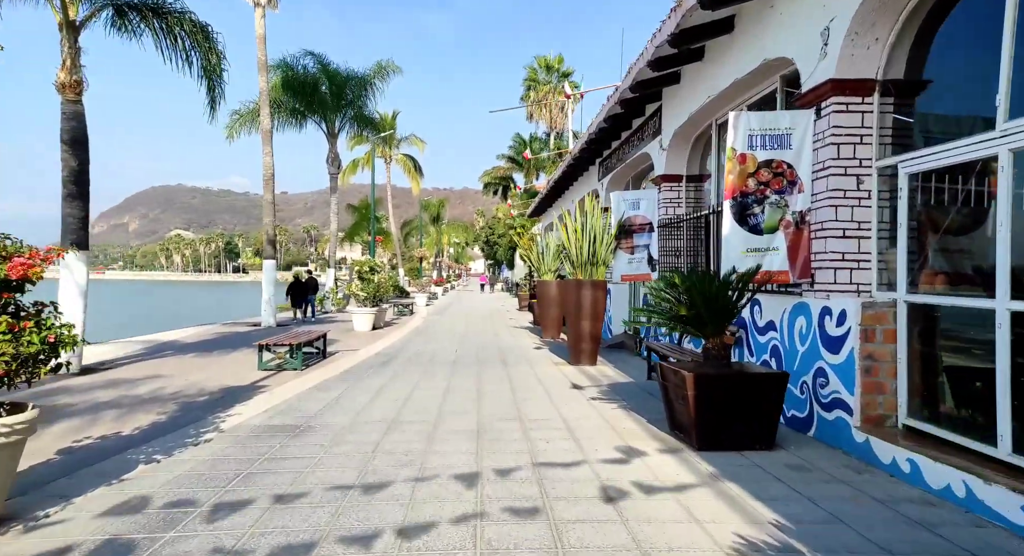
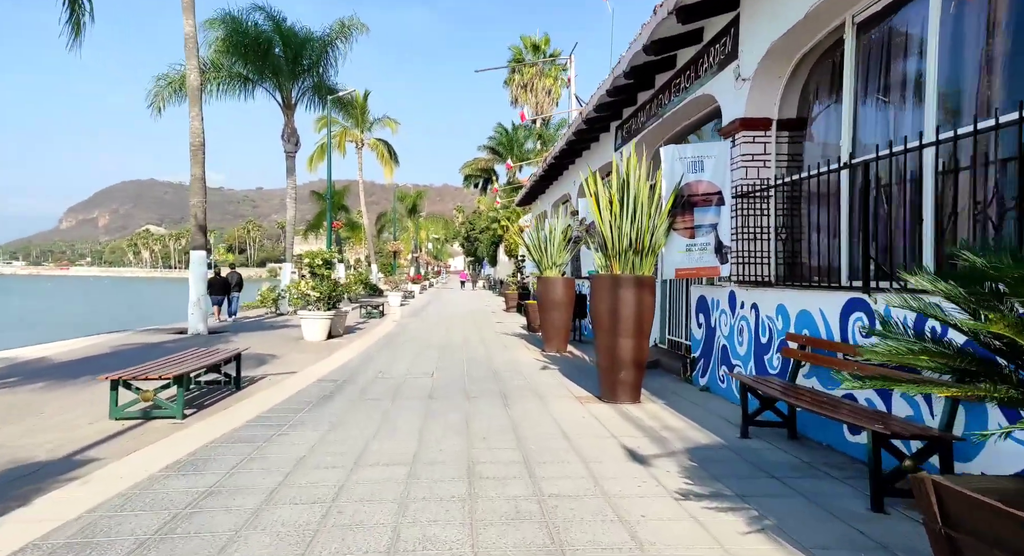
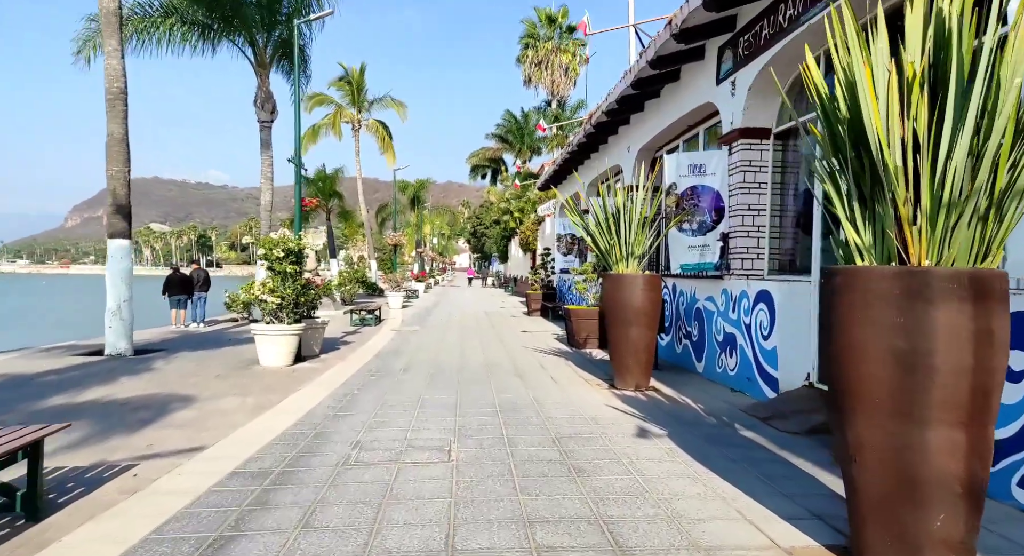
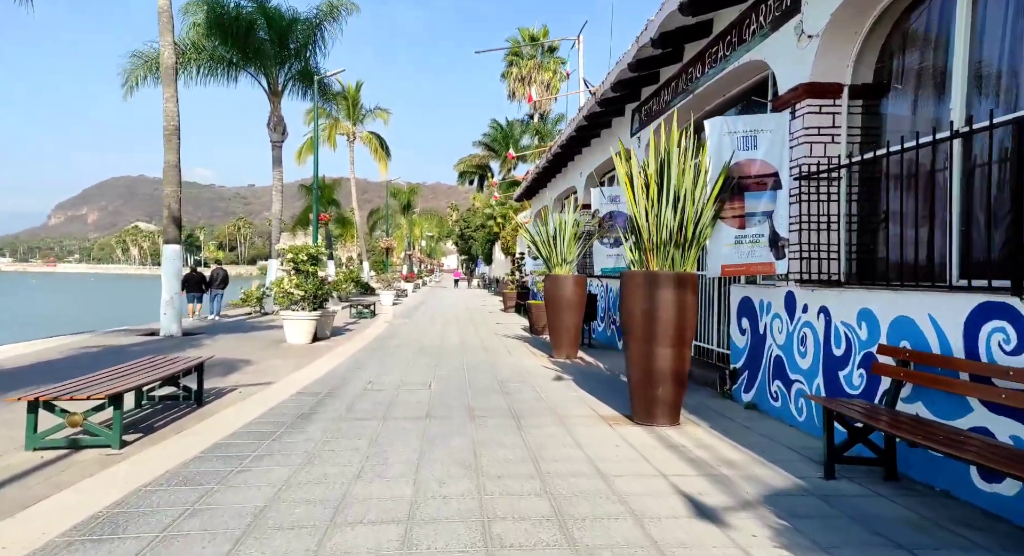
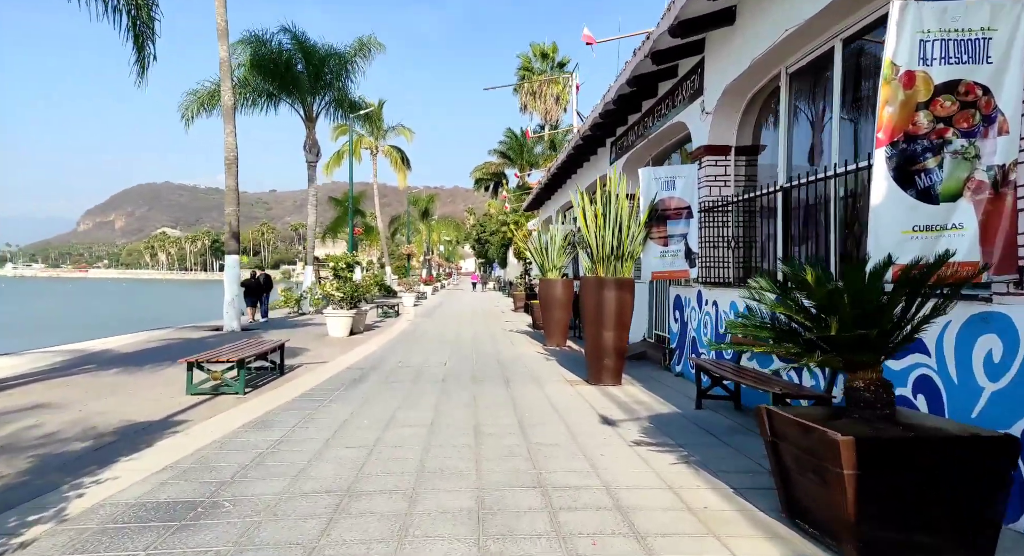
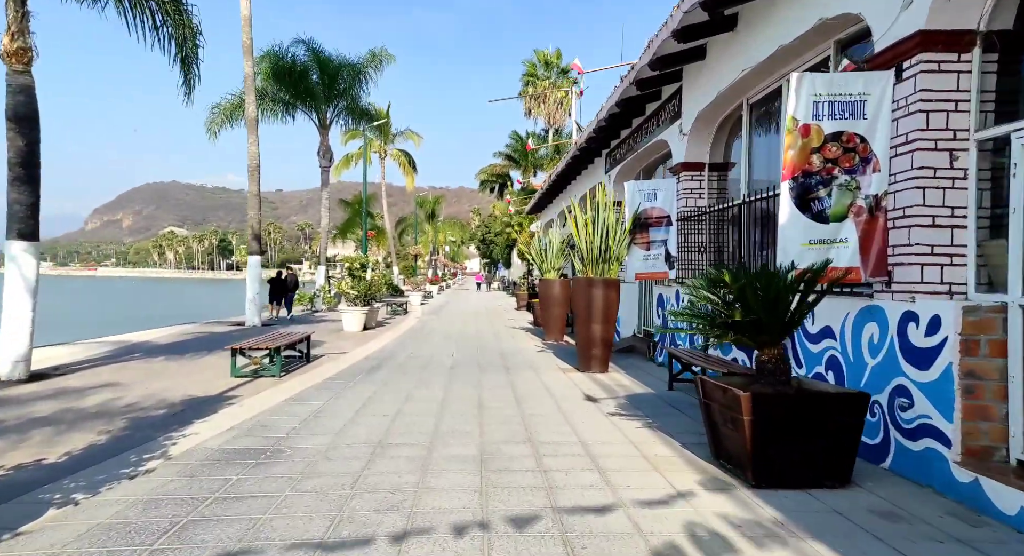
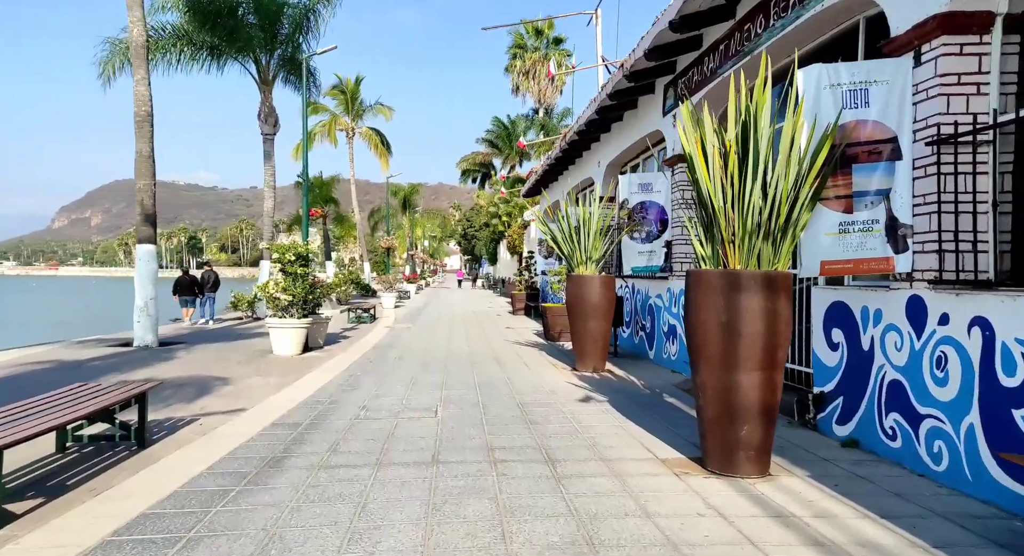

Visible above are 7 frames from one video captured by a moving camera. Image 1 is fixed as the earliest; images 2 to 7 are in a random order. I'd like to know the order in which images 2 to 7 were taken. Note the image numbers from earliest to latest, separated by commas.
6, 5, 2, 4, 7, 3
